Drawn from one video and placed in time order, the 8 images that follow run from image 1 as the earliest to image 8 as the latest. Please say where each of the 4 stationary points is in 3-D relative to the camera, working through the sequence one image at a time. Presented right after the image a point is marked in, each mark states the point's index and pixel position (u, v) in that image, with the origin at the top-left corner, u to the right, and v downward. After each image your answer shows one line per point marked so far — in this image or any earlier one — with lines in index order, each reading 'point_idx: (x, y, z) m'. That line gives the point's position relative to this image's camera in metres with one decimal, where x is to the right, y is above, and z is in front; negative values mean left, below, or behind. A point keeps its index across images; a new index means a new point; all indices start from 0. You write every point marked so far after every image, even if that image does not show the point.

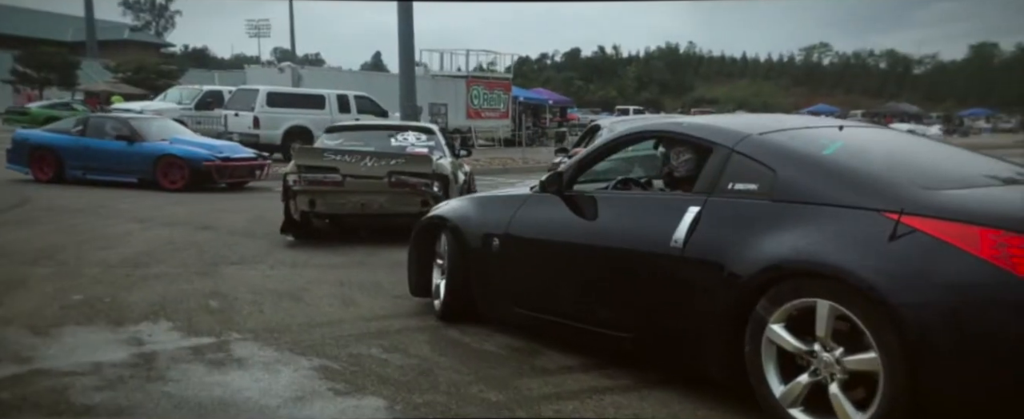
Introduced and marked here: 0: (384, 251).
0: (-1.3, -0.4, +6.4) m
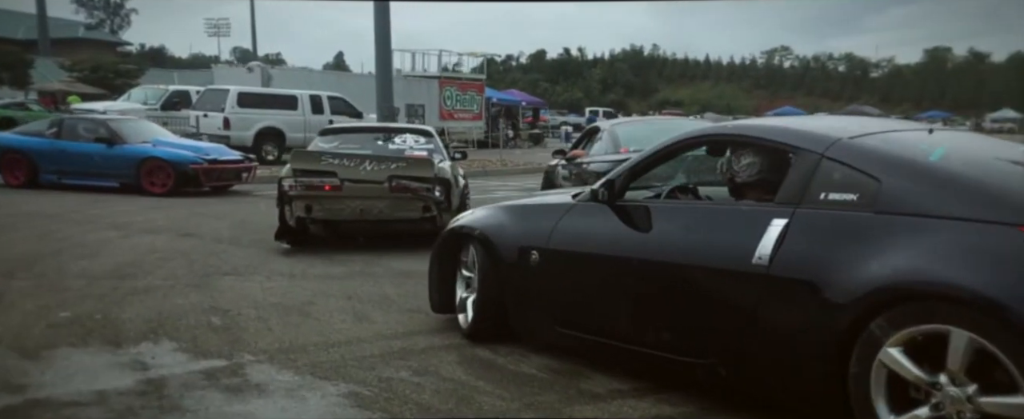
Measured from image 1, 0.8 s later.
0: (-1.2, -0.5, +6.2) m
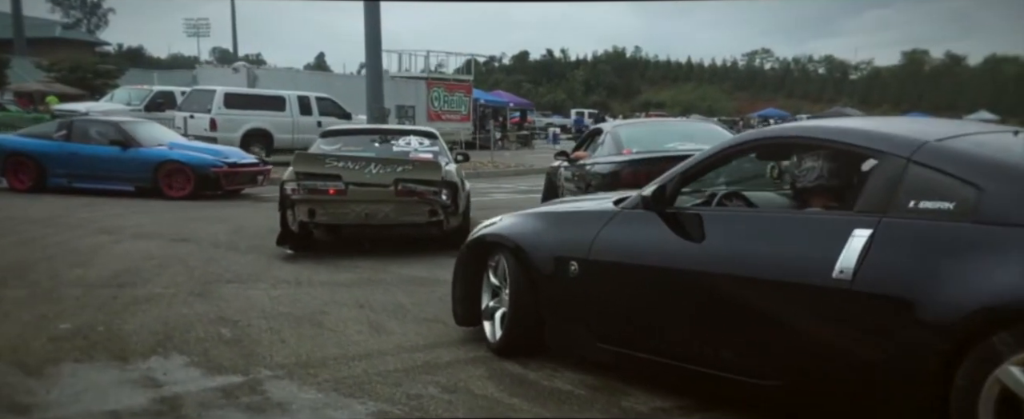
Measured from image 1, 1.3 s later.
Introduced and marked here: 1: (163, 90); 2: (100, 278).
0: (-1.1, -0.5, +6.0) m
1: (-10.8, +3.6, +19.7) m
2: (-3.6, -0.6, +5.6) m
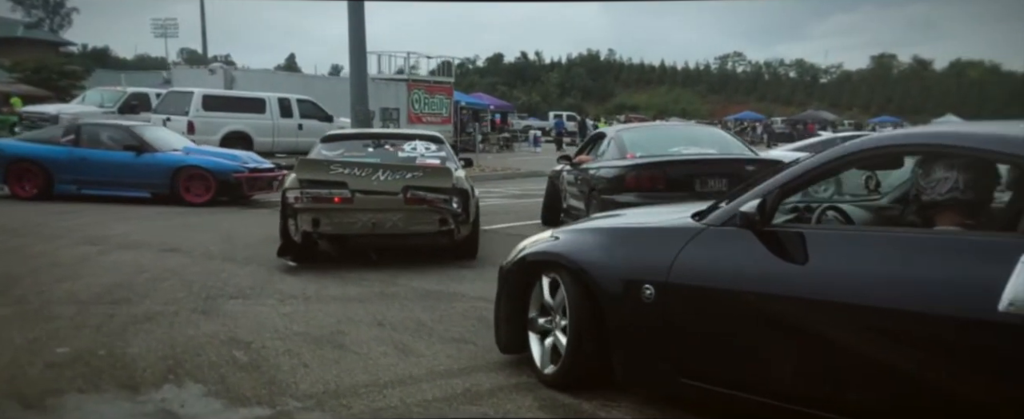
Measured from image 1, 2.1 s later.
0: (-1.0, -0.6, +5.8) m
1: (-11.0, +3.5, +19.1) m
2: (-3.5, -0.7, +5.3) m
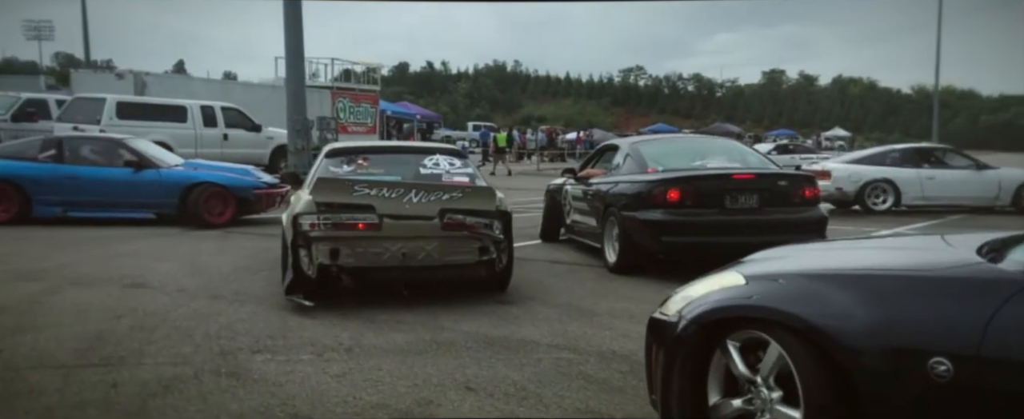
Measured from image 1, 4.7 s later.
0: (-0.5, -0.8, +5.0) m
1: (-12.0, +3.0, +17.3) m
2: (-2.9, -0.9, +4.3) m
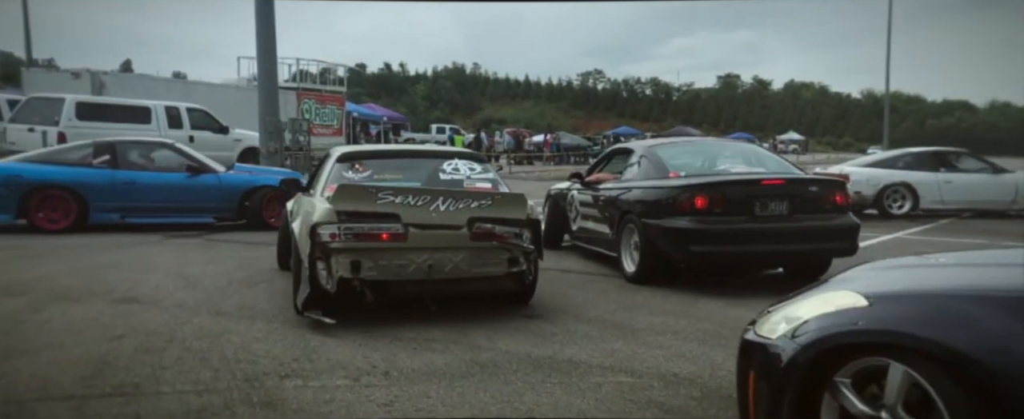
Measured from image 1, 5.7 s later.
0: (-0.3, -0.9, +4.7) m
1: (-12.2, +2.8, +16.4) m
2: (-2.6, -1.0, +3.8) m
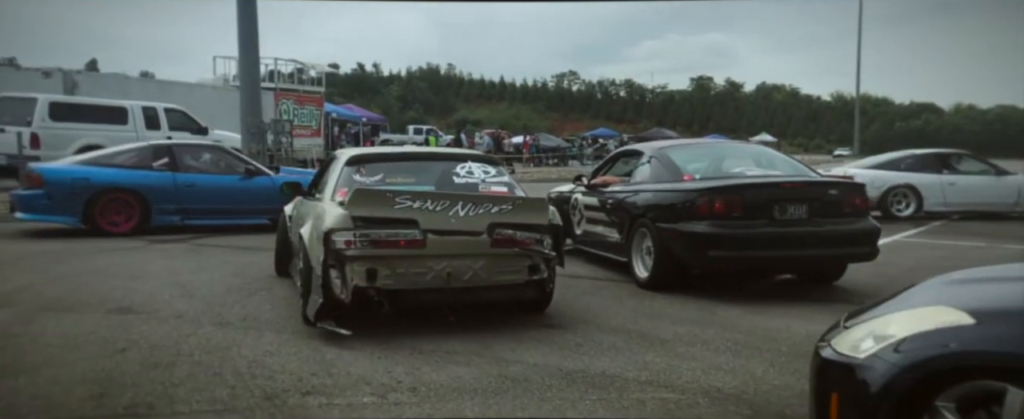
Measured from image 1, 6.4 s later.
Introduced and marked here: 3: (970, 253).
0: (-0.1, -1.0, +4.5) m
1: (-12.4, +2.7, +15.9) m
2: (-2.4, -1.0, +3.6) m
3: (+6.5, -0.6, +9.2) m
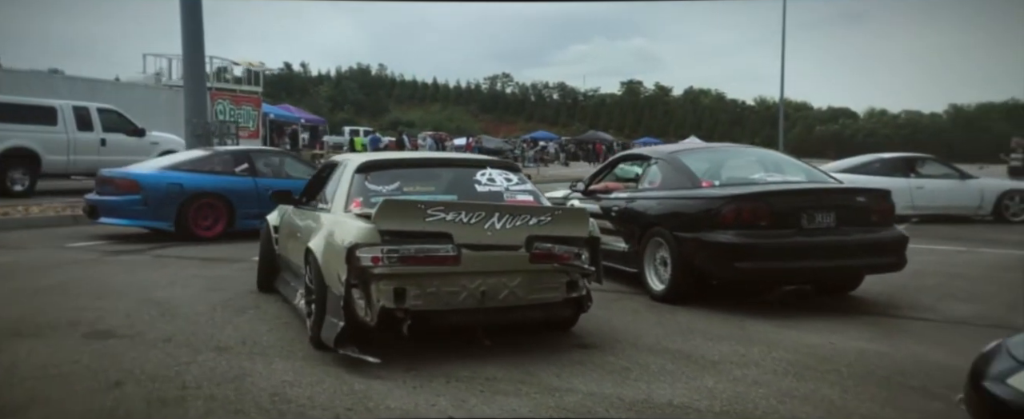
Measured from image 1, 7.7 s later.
0: (+0.2, -1.0, +4.1) m
1: (-13.0, +2.6, +14.6) m
2: (-2.1, -1.1, +3.0) m
3: (+6.4, -0.7, +9.3) m
